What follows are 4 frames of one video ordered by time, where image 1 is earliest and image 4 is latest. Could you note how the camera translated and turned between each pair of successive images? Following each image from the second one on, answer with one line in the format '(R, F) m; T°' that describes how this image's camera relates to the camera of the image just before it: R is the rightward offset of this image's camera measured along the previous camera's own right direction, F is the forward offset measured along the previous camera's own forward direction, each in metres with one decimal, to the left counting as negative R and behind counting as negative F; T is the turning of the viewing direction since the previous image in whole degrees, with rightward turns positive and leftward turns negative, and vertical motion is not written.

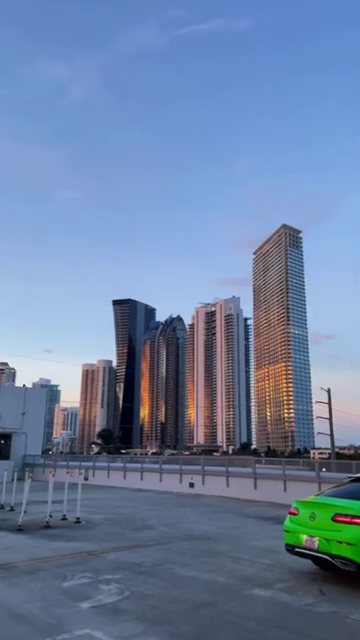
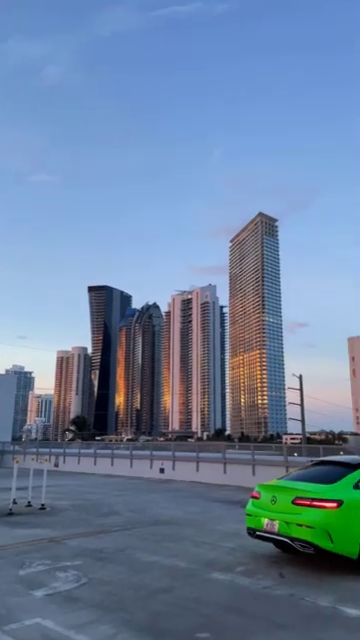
(+0.2, +0.2) m; +3°
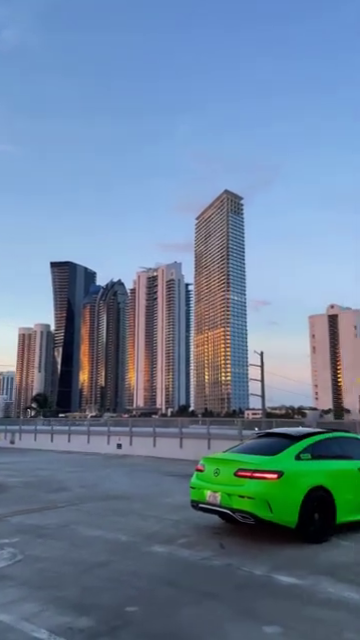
(+0.3, +0.2) m; +4°
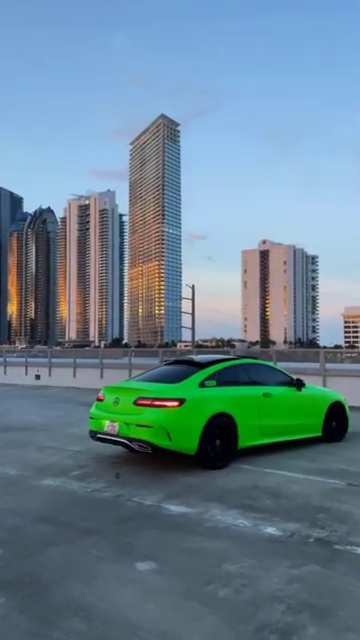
(+0.5, +0.6) m; +8°
